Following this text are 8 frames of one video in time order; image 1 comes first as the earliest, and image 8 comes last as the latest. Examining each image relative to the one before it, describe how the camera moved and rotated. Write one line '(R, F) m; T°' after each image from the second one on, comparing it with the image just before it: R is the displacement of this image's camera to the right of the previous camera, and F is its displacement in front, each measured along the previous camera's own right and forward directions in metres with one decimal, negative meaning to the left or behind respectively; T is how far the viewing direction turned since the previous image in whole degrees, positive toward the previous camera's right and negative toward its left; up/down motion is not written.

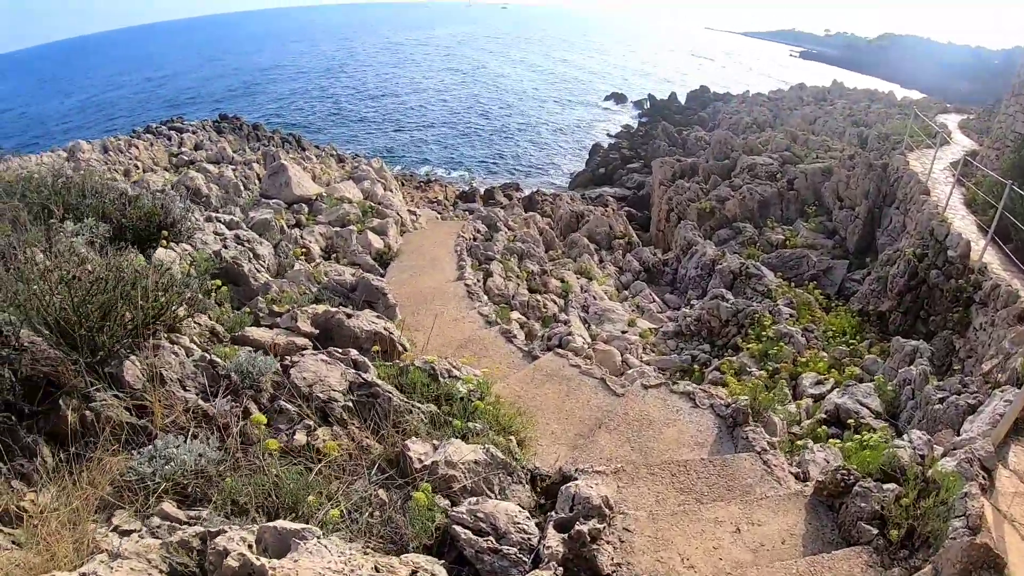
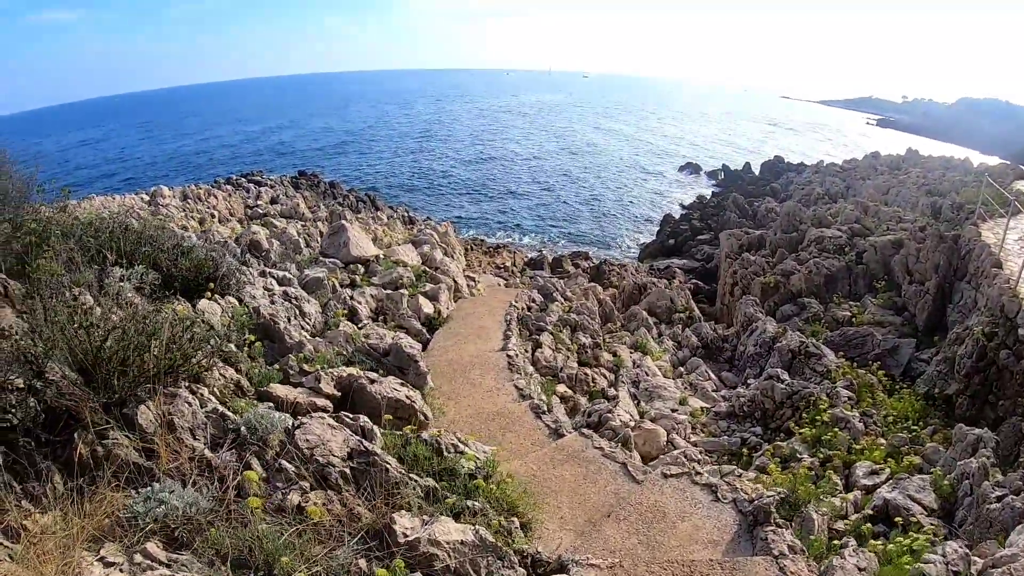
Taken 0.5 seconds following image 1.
(+0.9, 0.0) m; -9°
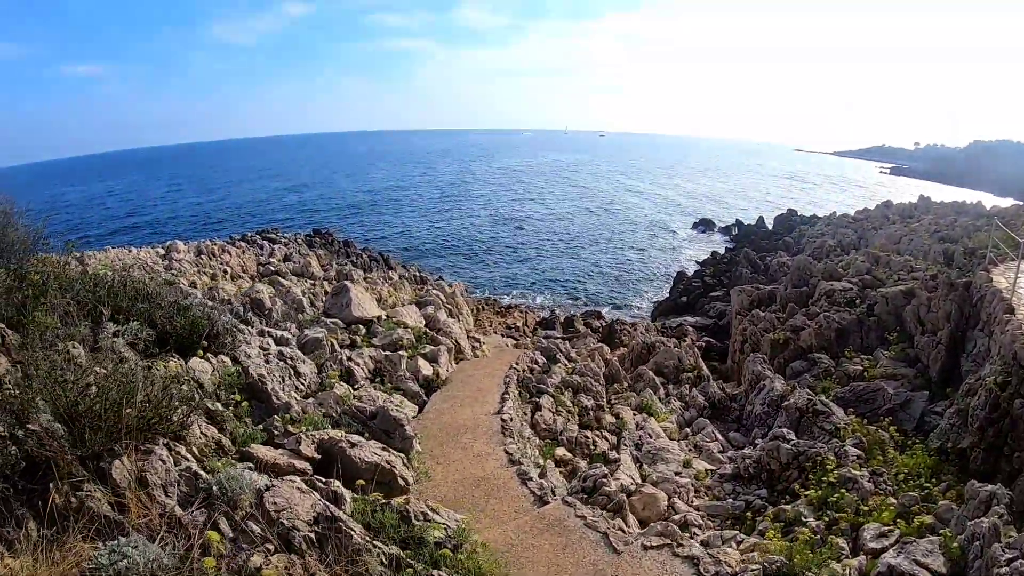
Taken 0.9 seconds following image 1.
(+0.7, 0.0) m; -2°
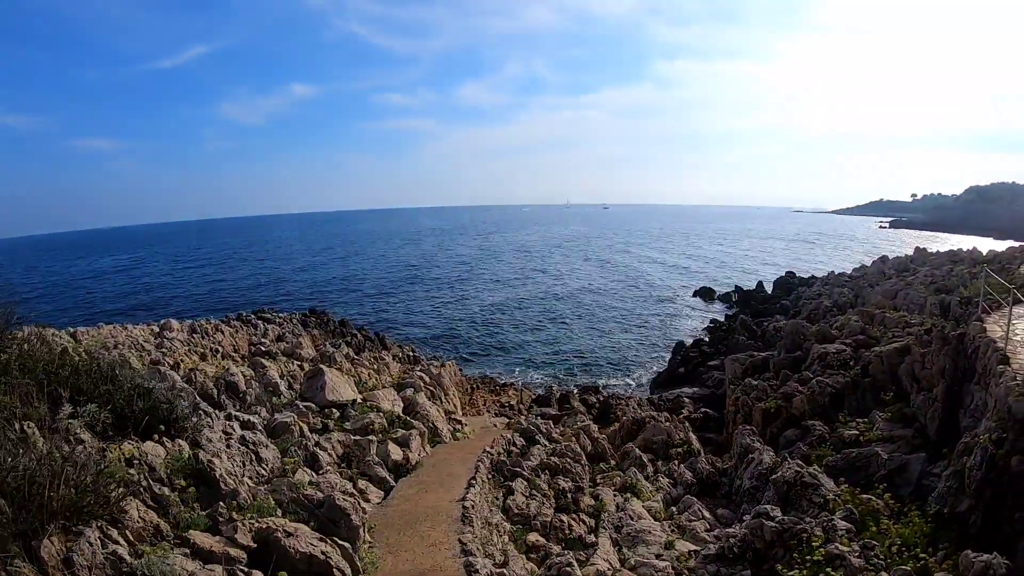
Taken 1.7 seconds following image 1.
(+1.1, +0.2) m; -1°
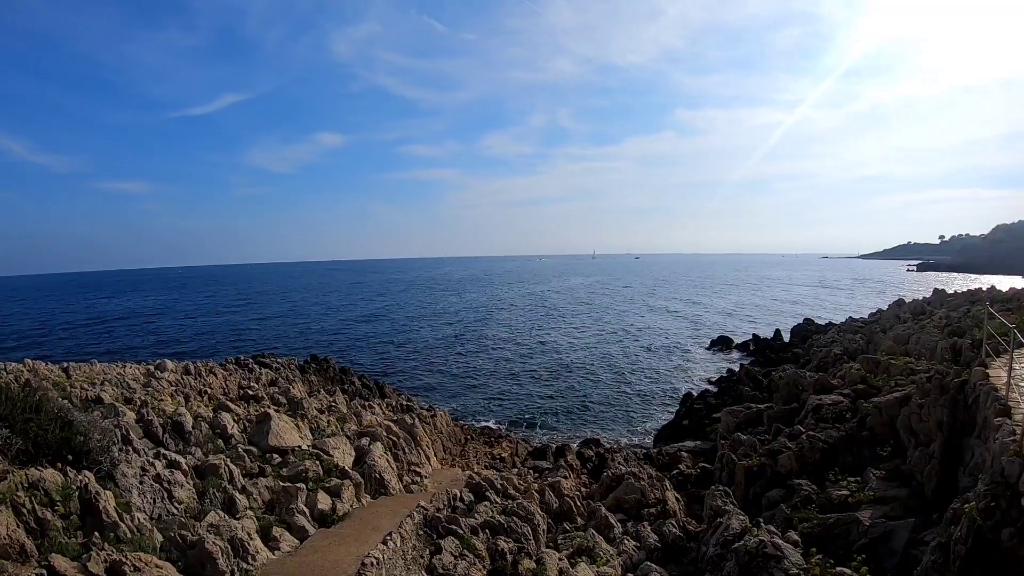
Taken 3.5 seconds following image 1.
(+2.0, +0.9) m; -3°
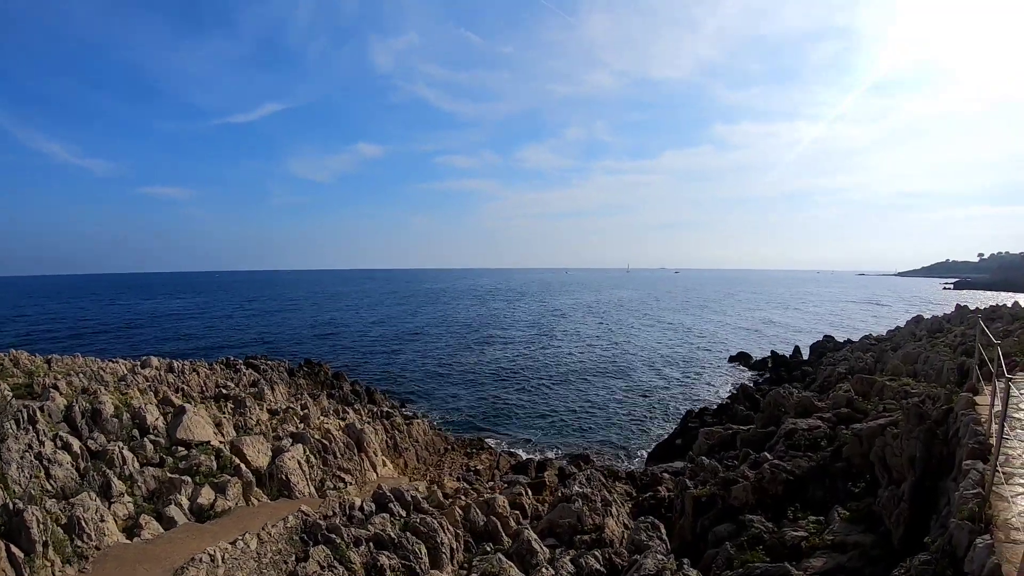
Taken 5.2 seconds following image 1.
(+2.6, +1.5) m; -4°
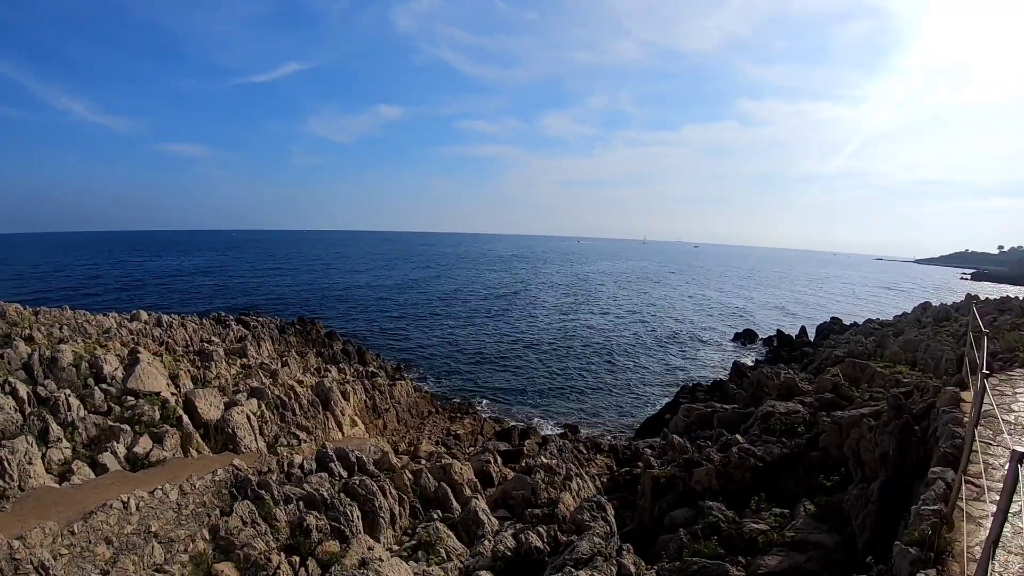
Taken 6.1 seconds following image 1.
(+1.2, +1.0) m; -1°
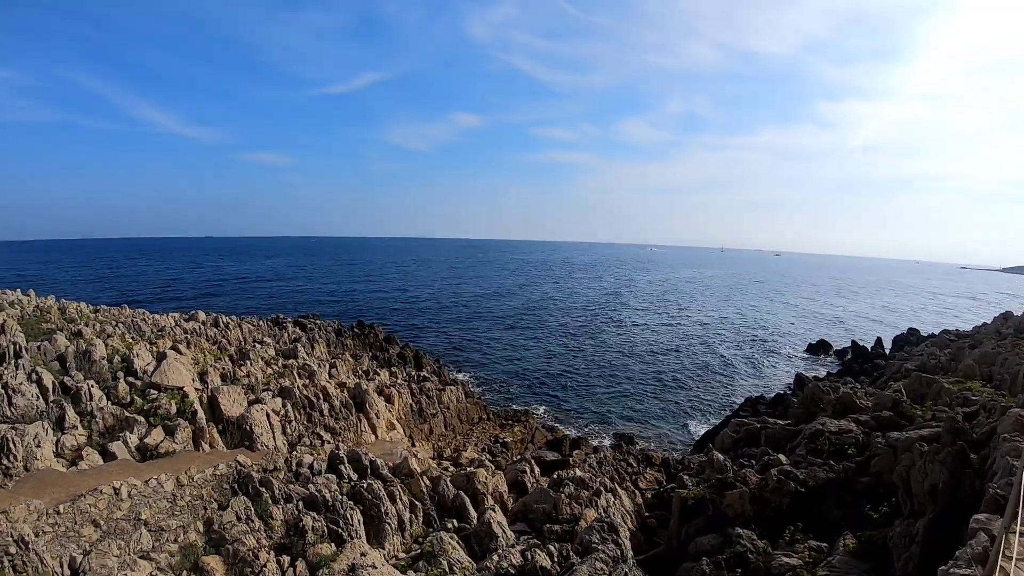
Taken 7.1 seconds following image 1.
(+1.0, +0.4) m; -7°
